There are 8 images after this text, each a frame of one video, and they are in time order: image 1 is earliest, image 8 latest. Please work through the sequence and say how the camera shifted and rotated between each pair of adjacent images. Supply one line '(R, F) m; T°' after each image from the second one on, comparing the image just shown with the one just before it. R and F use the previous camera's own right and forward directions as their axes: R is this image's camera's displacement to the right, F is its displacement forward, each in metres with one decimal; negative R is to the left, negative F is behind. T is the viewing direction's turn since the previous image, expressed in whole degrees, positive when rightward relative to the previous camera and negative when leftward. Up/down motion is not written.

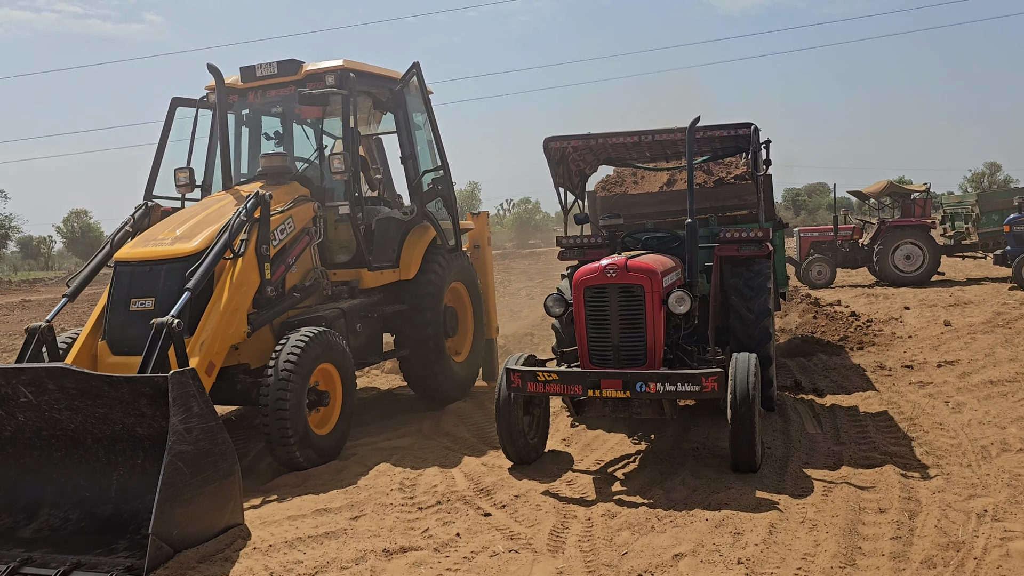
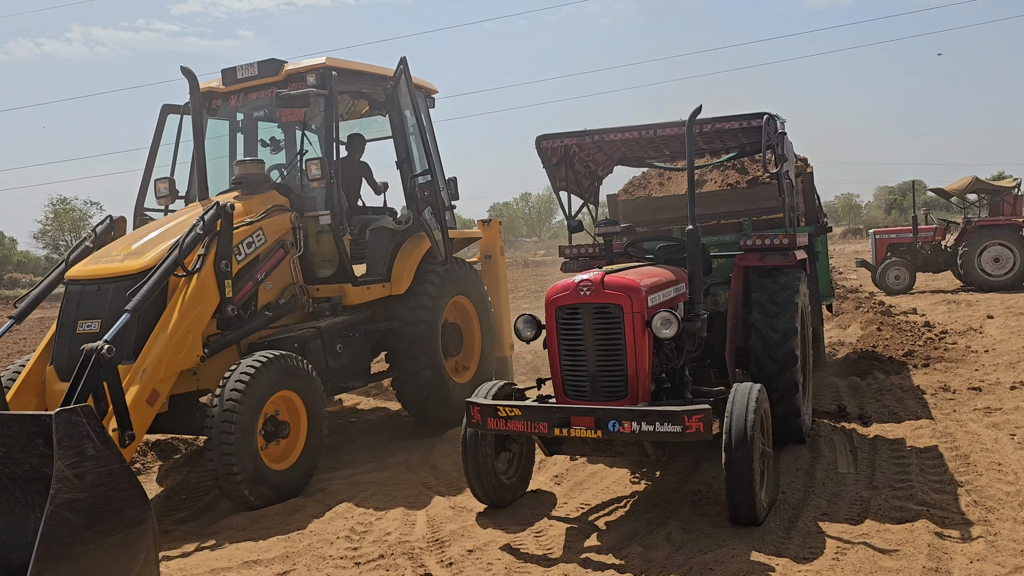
(+0.6, +0.6) m; -6°
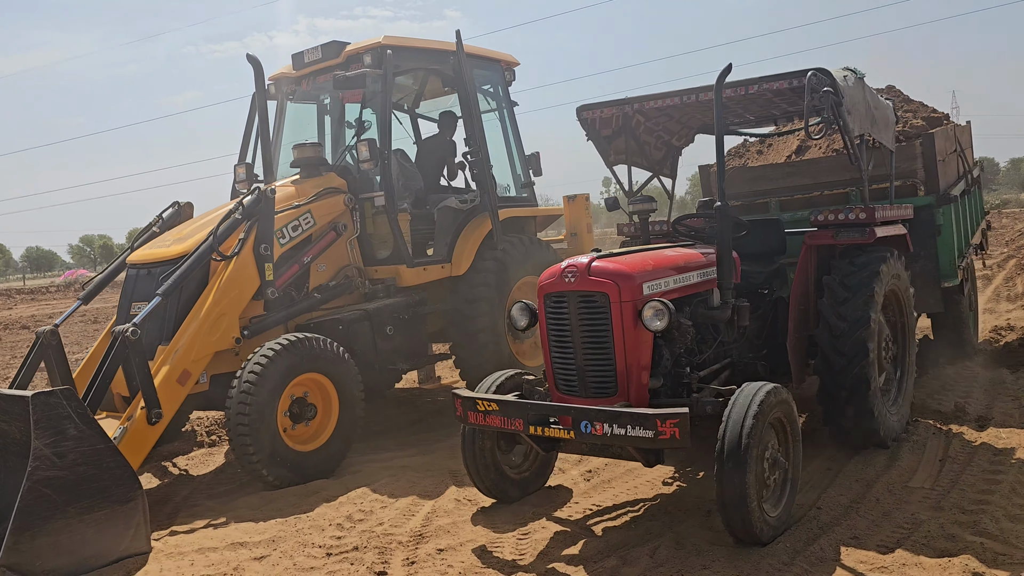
(+1.0, +0.4) m; -14°
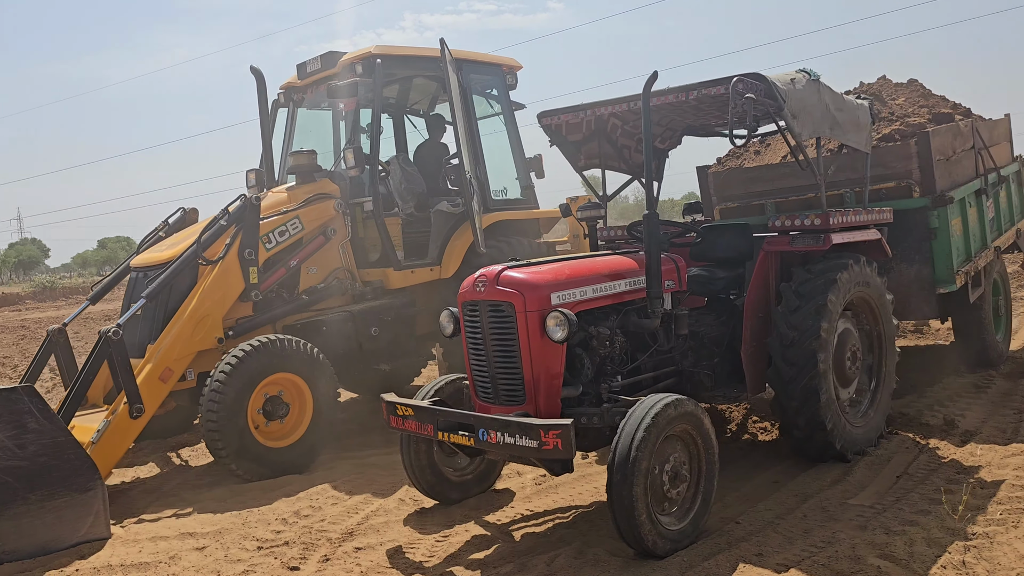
(+0.8, 0.0) m; -7°
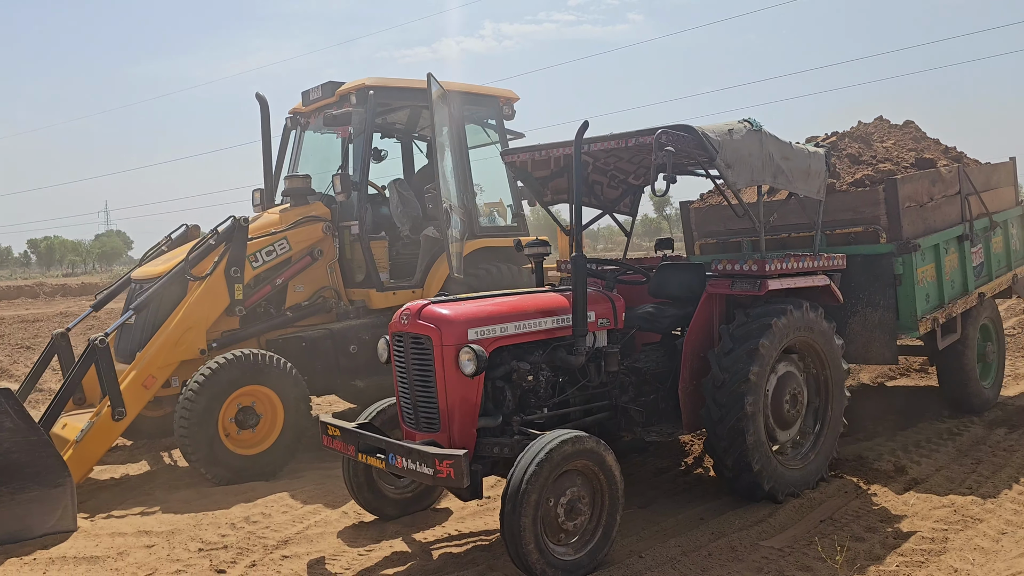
(+0.7, -0.2) m; -5°
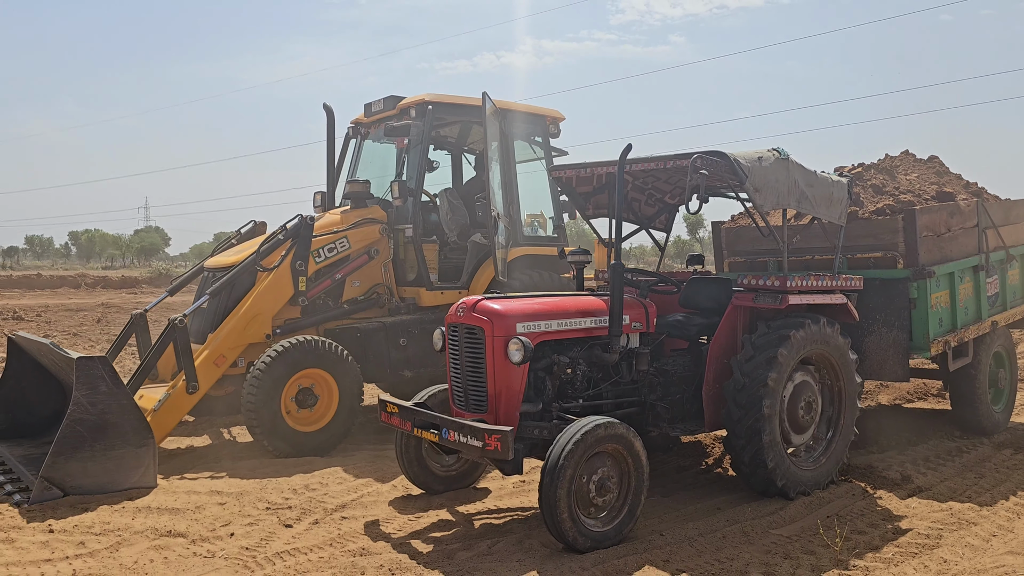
(-0.1, -0.5) m; -2°
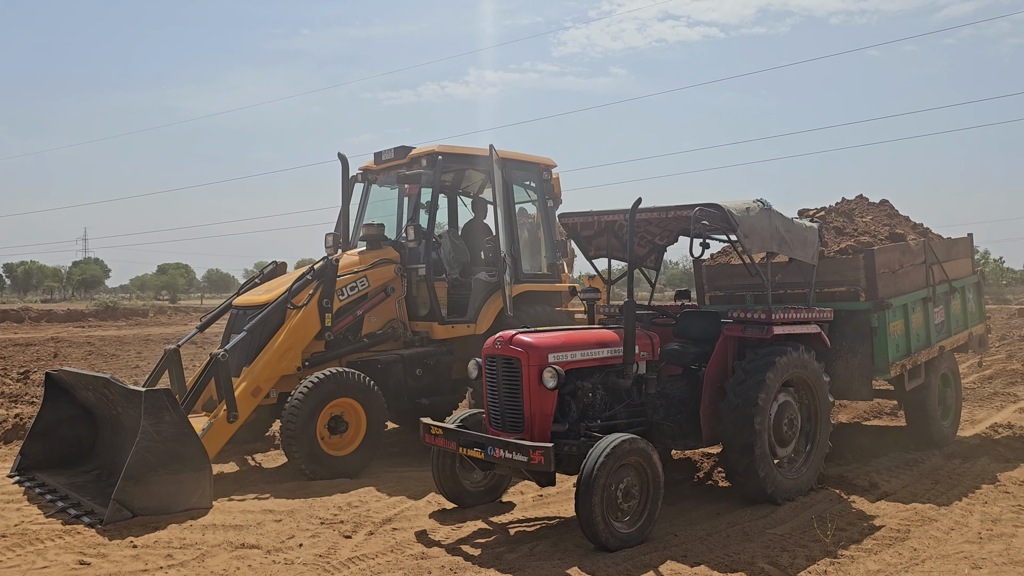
(-0.5, -0.7) m; +4°
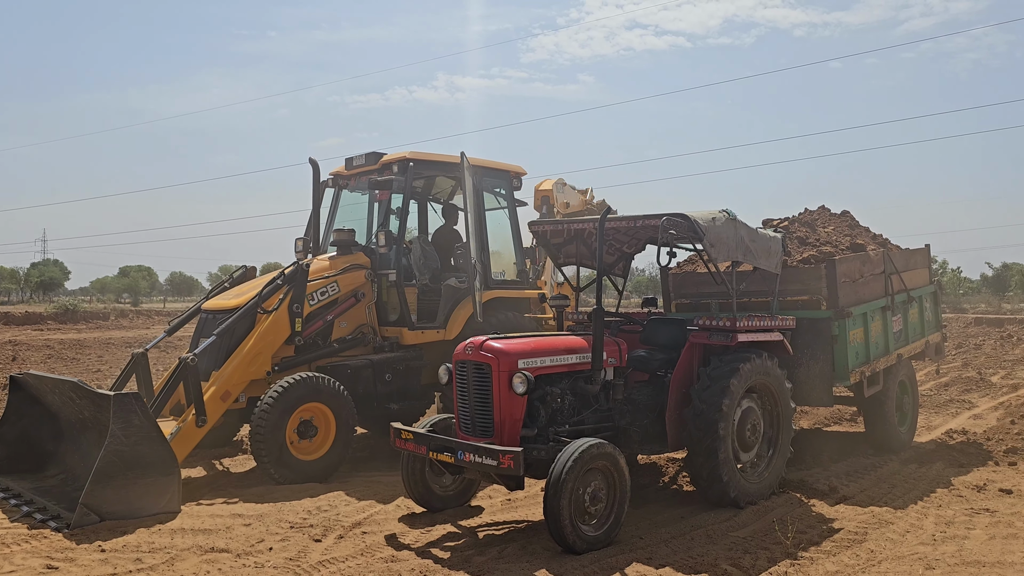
(0.0, -0.1) m; +2°
